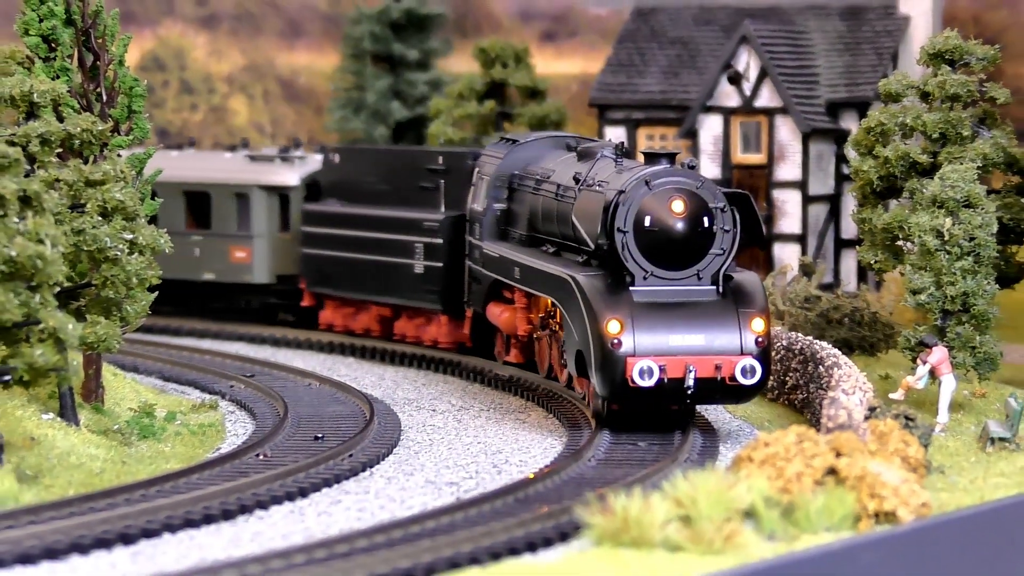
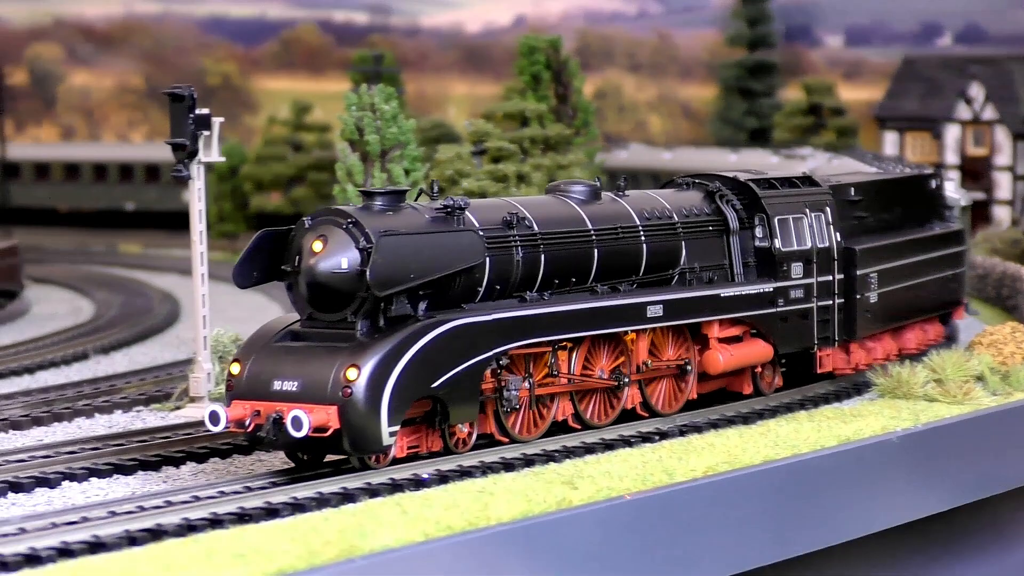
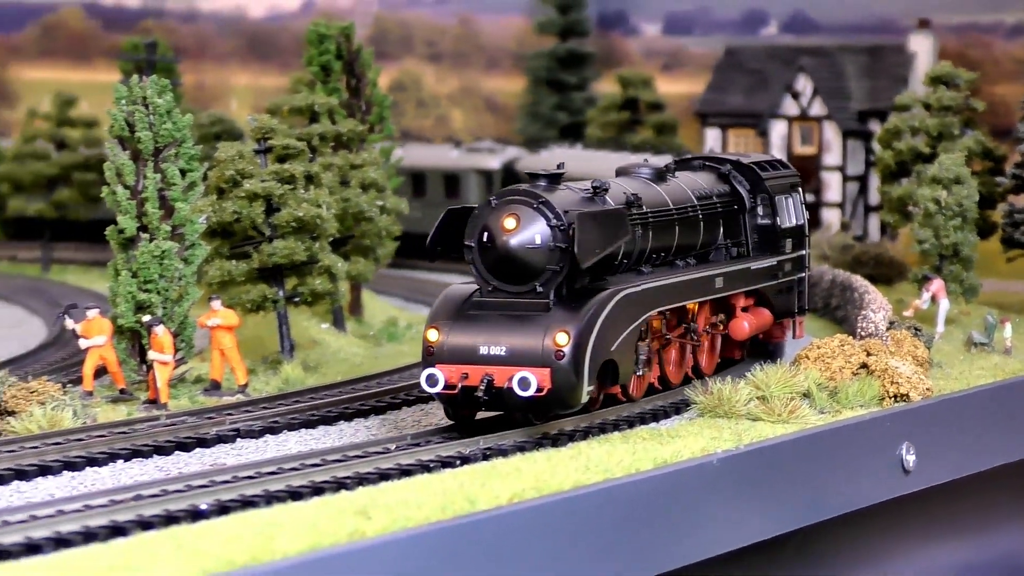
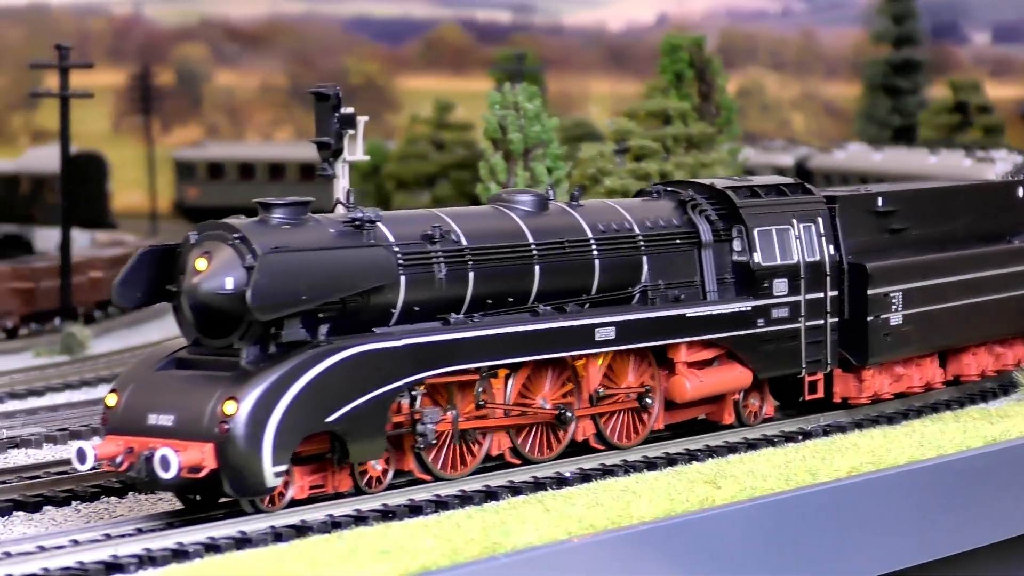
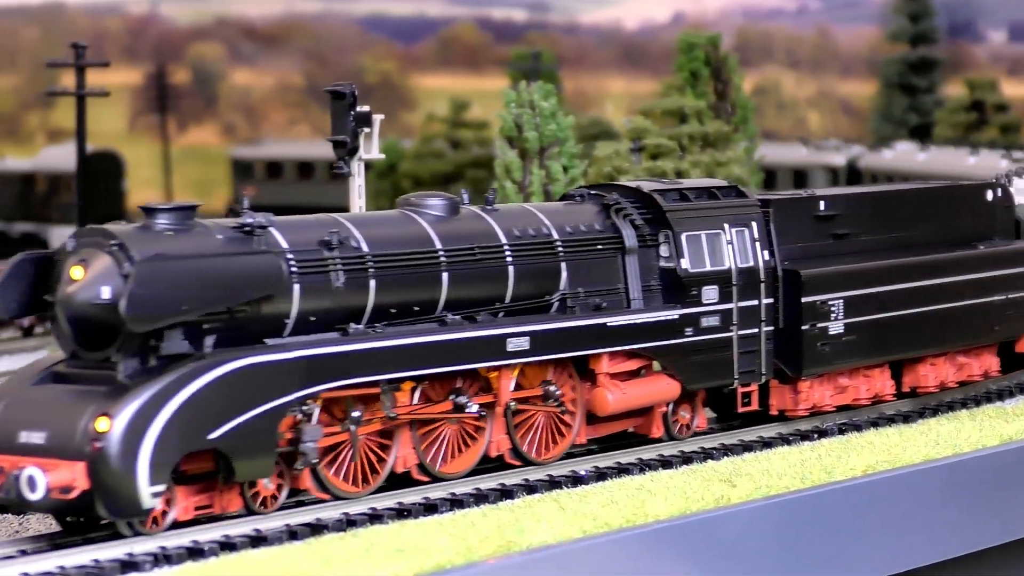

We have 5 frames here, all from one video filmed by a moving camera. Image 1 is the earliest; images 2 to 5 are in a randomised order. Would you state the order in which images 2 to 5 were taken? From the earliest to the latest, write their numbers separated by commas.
3, 2, 4, 5
